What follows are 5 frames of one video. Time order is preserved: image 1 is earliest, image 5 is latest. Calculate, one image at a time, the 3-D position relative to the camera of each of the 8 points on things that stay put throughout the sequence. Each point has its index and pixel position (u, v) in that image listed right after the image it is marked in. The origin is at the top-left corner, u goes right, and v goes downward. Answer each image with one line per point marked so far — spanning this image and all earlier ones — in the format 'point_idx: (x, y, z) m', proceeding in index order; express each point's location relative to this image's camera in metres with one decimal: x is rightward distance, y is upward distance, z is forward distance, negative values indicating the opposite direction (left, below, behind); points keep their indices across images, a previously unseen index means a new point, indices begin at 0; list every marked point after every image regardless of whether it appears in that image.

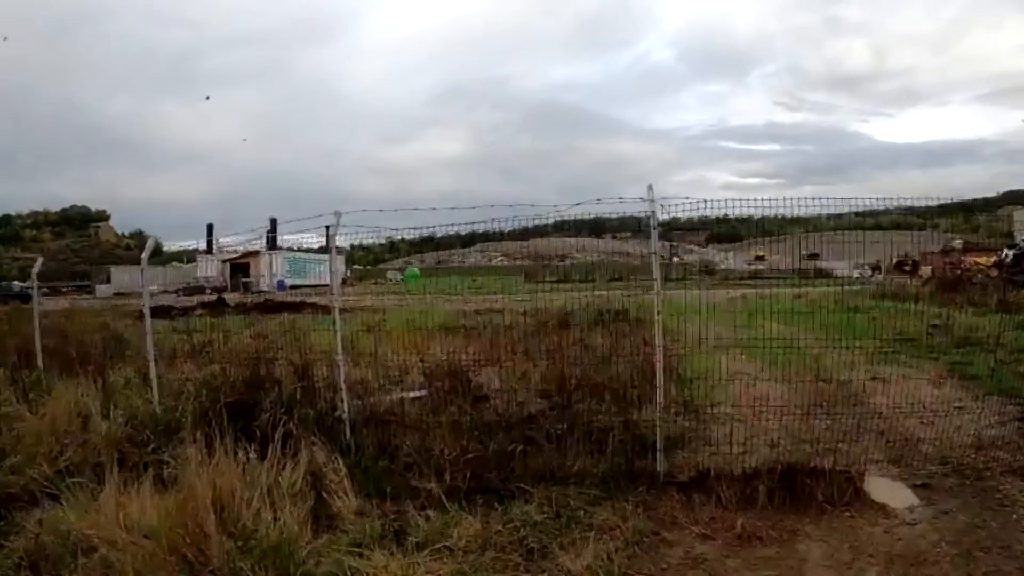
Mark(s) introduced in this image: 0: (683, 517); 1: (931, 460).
0: (+1.1, -1.4, +4.6) m
1: (+3.2, -1.3, +5.6) m
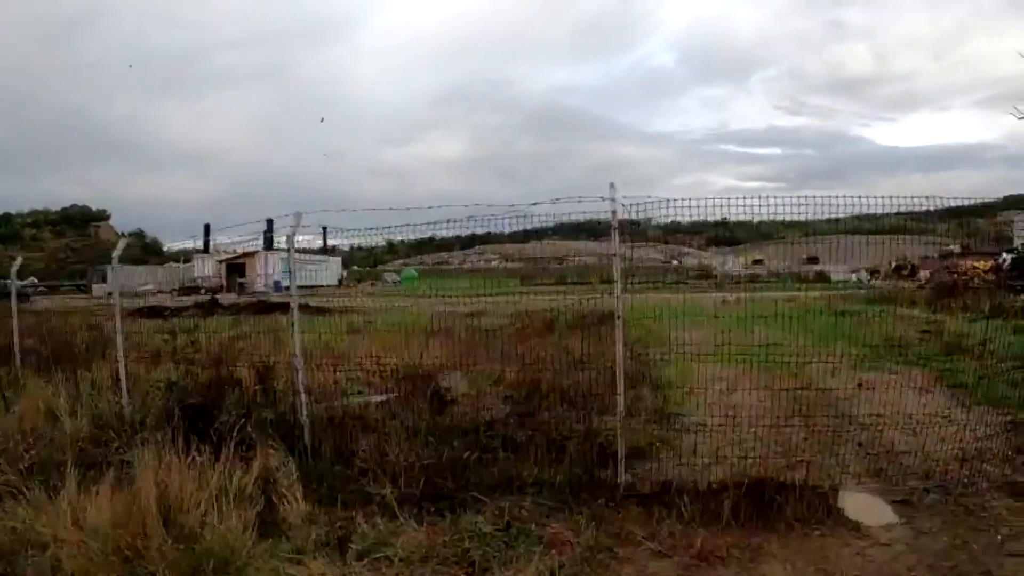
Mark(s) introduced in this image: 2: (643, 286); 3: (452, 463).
0: (+0.7, -1.4, +4.3) m
1: (+2.9, -1.3, +5.2) m
2: (+1.0, 0.0, +5.6) m
3: (-0.5, -1.3, +5.5) m
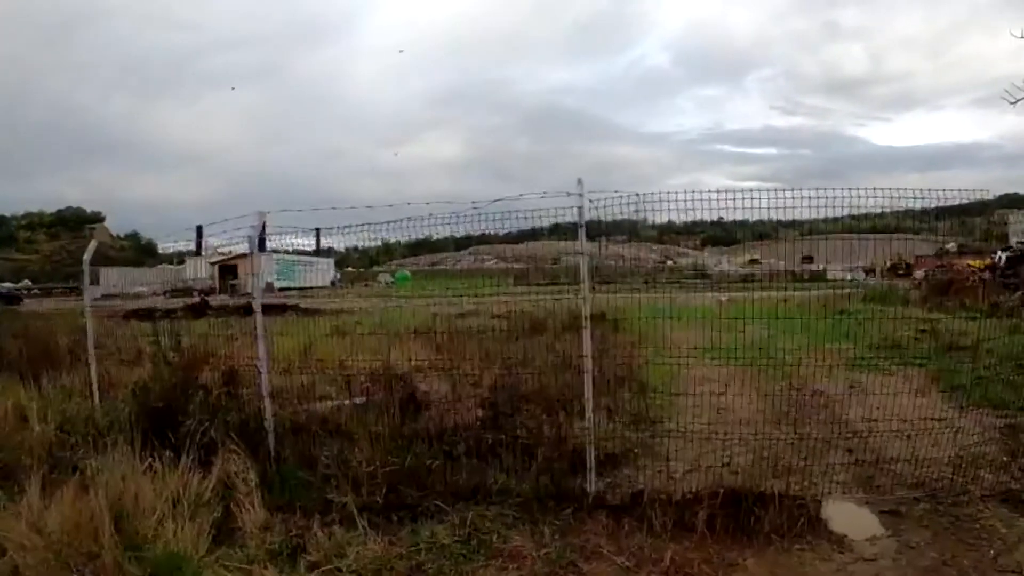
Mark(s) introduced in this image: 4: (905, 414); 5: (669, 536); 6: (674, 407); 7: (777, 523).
0: (+0.5, -1.4, +4.0) m
1: (+2.7, -1.3, +5.0) m
2: (+0.8, 0.0, +5.3) m
3: (-0.7, -1.3, +5.2) m
4: (+3.8, -1.2, +7.0) m
5: (+0.9, -1.4, +4.0) m
6: (+1.6, -1.2, +7.1) m
7: (+1.5, -1.3, +4.1) m
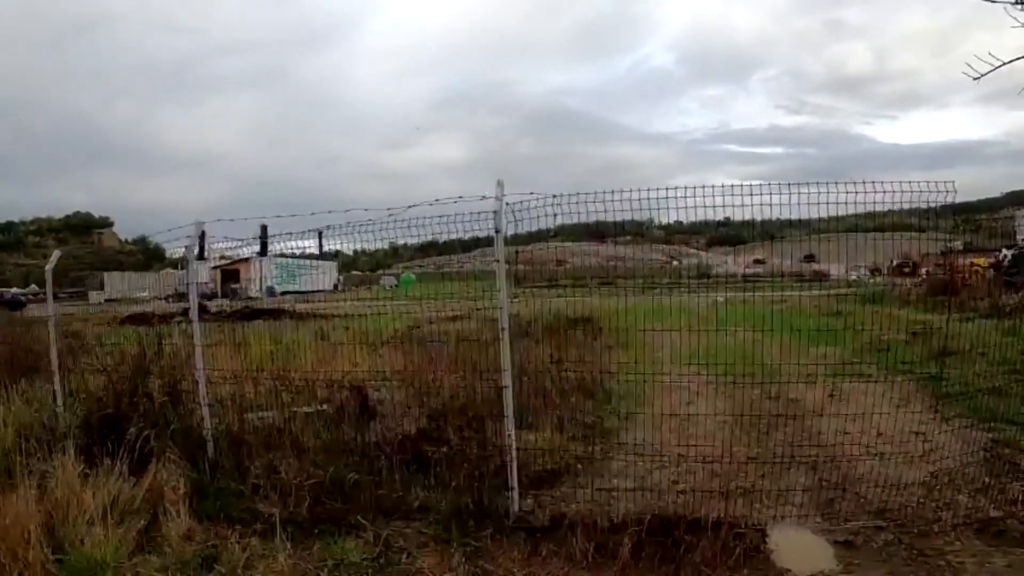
0: (+0.1, -1.5, +3.6) m
1: (+2.2, -1.4, +4.6) m
2: (+0.3, 0.0, +4.9) m
3: (-1.1, -1.3, +4.9) m
4: (+3.4, -1.3, +6.6) m
5: (+0.4, -1.4, +3.7) m
6: (+1.2, -1.2, +6.8) m
7: (+1.0, -1.3, +3.7) m
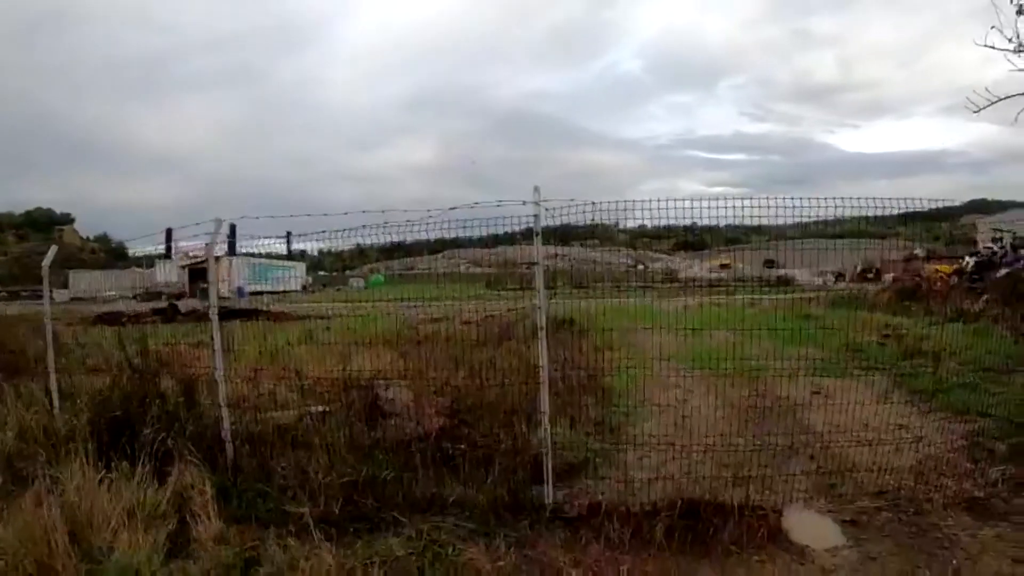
0: (+0.3, -1.4, +3.9) m
1: (+2.4, -1.4, +4.9) m
2: (+0.5, 0.0, +5.2) m
3: (-1.0, -1.3, +5.1) m
4: (+3.5, -1.3, +7.0) m
5: (+0.6, -1.4, +3.9) m
6: (+1.2, -1.2, +7.1) m
7: (+1.2, -1.3, +4.0) m
